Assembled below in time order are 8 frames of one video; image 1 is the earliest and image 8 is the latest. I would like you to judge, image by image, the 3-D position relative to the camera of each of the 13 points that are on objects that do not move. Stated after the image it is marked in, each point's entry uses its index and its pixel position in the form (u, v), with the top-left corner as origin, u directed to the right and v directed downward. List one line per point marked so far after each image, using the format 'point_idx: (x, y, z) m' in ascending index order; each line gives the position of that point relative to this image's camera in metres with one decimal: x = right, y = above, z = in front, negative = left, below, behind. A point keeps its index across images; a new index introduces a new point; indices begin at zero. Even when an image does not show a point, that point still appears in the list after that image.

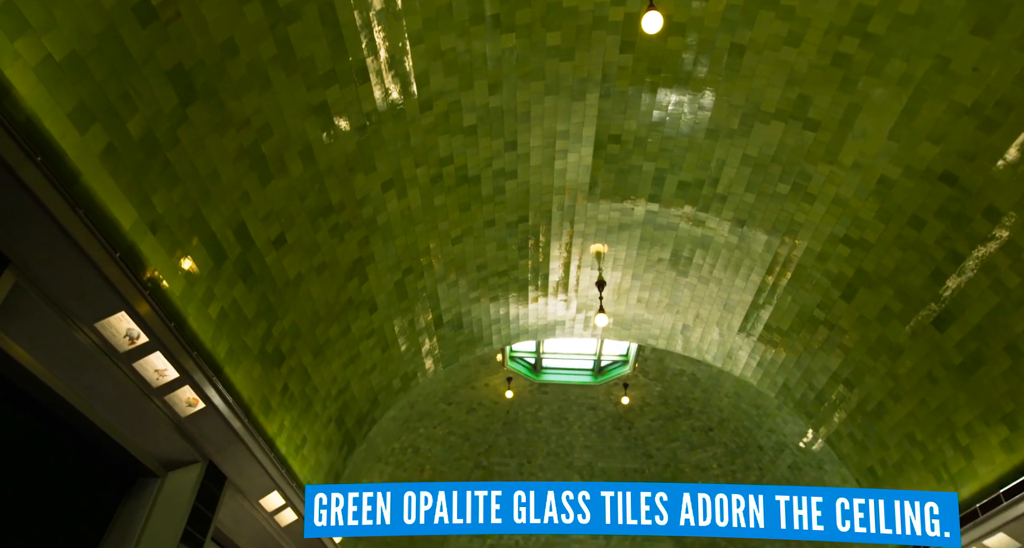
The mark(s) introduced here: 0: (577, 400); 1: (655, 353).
0: (+1.5, -2.9, +13.5) m
1: (+2.9, -1.6, +11.9) m
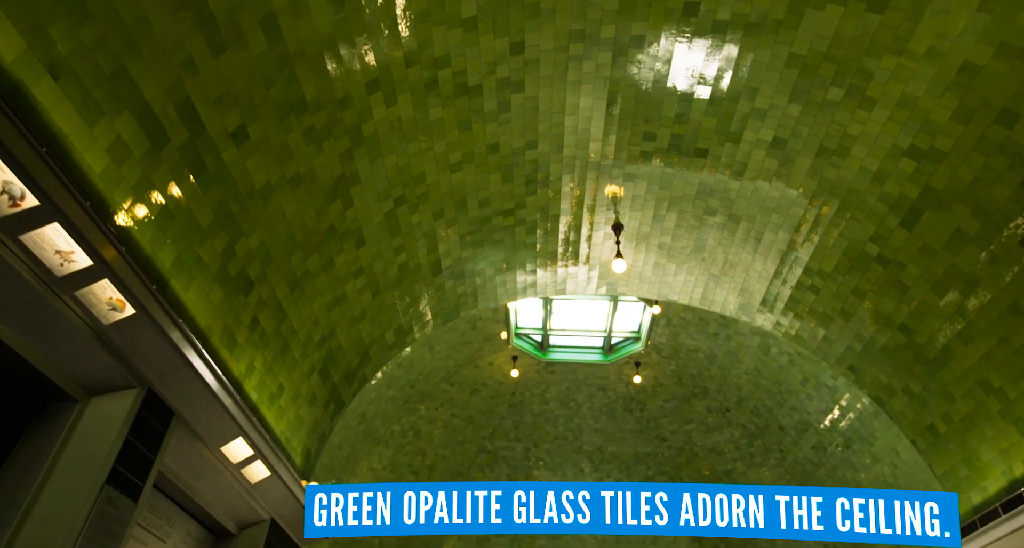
0: (+1.6, -2.3, +12.8) m
1: (+3.0, -1.0, +11.2) m
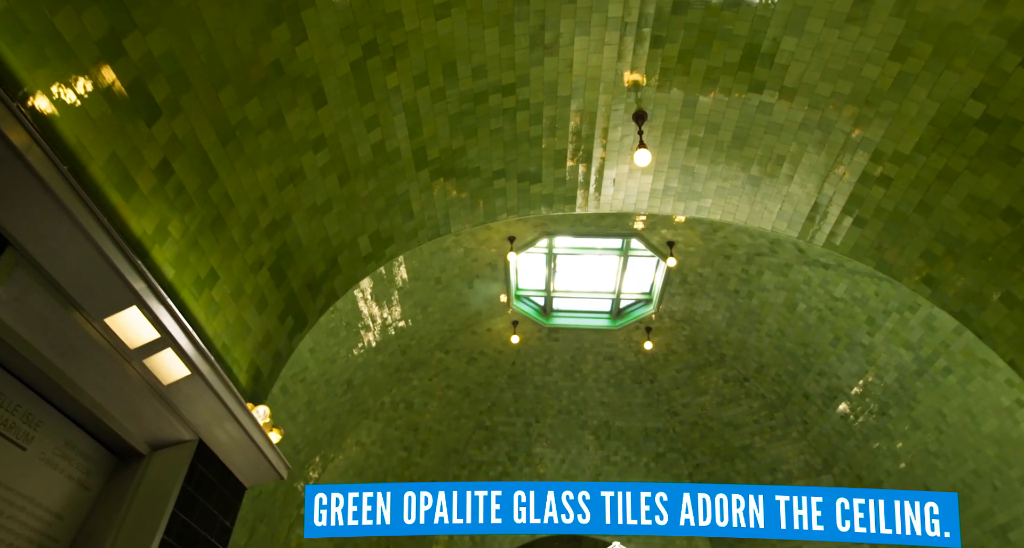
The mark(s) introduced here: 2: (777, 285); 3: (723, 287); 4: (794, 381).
0: (+1.6, -1.5, +11.9) m
1: (+3.0, -0.2, +10.2) m
2: (+4.1, -0.2, +9.1) m
3: (+3.5, -0.2, +9.8) m
4: (+4.9, -1.8, +10.2) m
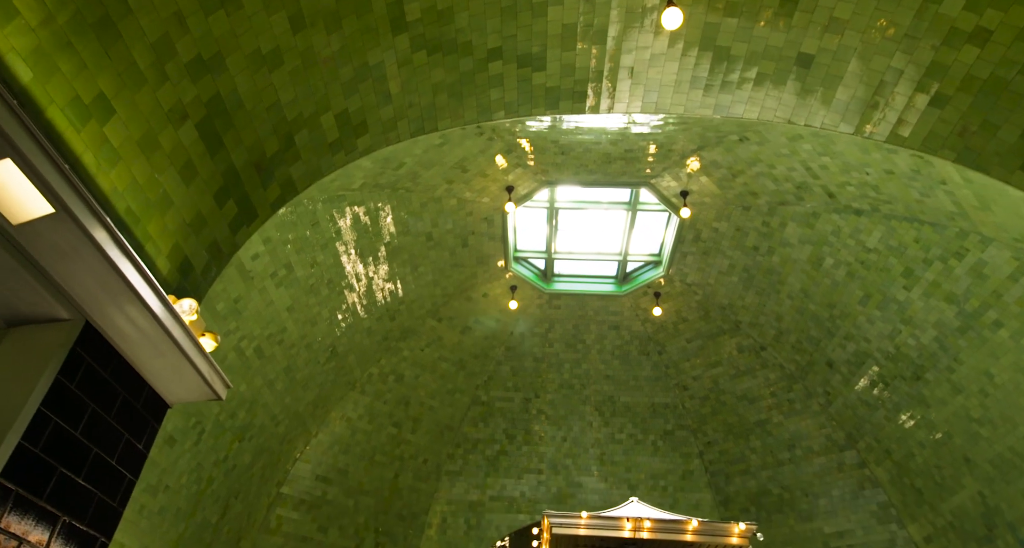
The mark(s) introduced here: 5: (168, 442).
0: (+1.6, -0.8, +11.1) m
1: (+3.0, +0.5, +9.4) m
2: (+4.1, +0.5, +8.3) m
3: (+3.5, +0.5, +9.0) m
4: (+4.8, -1.2, +9.4) m
5: (-4.3, -2.1, +7.3) m
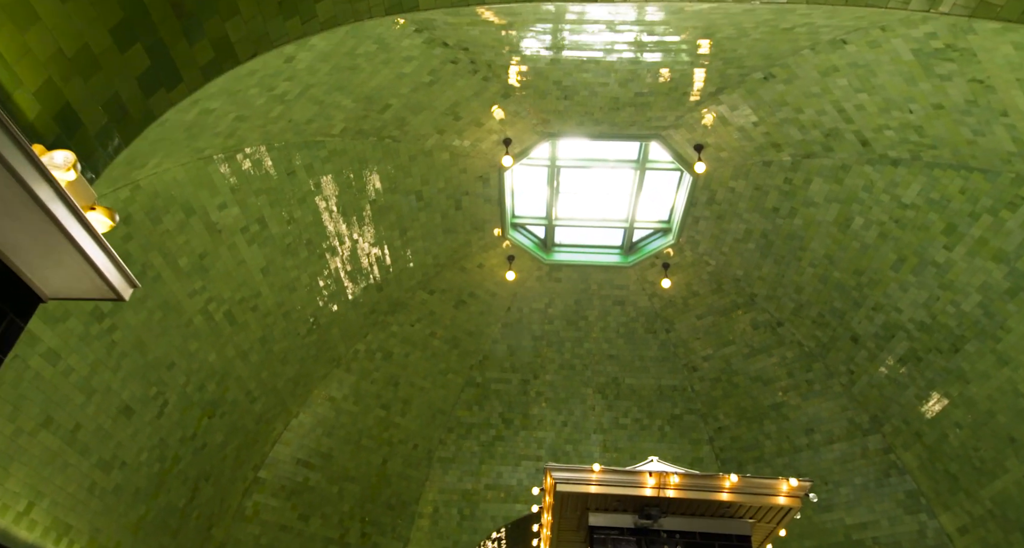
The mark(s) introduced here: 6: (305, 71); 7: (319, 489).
0: (+1.5, -0.3, +10.3) m
1: (+3.0, +1.0, +8.7) m
2: (+4.0, +1.0, +7.5) m
3: (+3.4, +1.0, +8.2) m
4: (+4.8, -0.7, +8.6) m
5: (-4.3, -1.5, +6.5) m
6: (-1.9, +1.9, +5.5) m
7: (-3.3, -3.7, +10.0) m
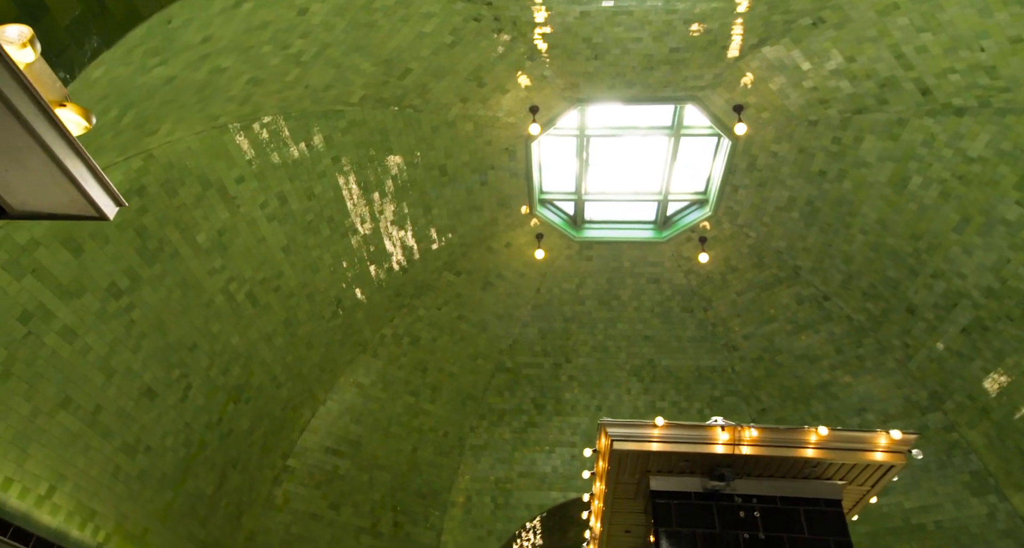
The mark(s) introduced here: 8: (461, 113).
0: (+2.0, +0.1, +9.8) m
1: (+3.3, +1.4, +8.1) m
2: (+4.4, +1.4, +7.0) m
3: (+3.8, +1.4, +7.7) m
4: (+5.2, -0.2, +8.0) m
5: (-3.9, -1.3, +6.3) m
6: (-1.7, +2.2, +5.2) m
7: (-2.7, -3.4, +9.8) m
8: (-0.6, +2.0, +7.4) m
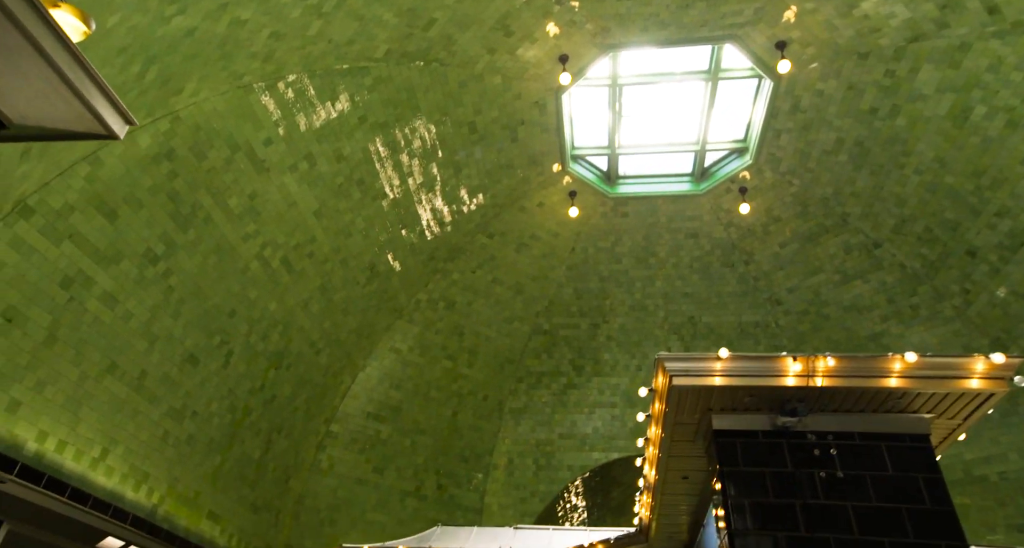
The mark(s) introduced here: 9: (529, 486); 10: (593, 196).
0: (+2.6, +0.8, +9.5) m
1: (+3.8, +2.0, +7.7) m
2: (+4.7, +2.1, +6.5) m
3: (+4.2, +2.1, +7.3) m
4: (+5.7, +0.5, +7.6) m
5: (-3.5, -1.0, +6.4) m
6: (-1.4, +2.5, +5.0) m
7: (-2.1, -2.9, +9.9) m
8: (-0.3, +2.5, +7.1) m
9: (+0.3, -3.7, +10.3) m
10: (+1.3, +1.2, +9.3) m
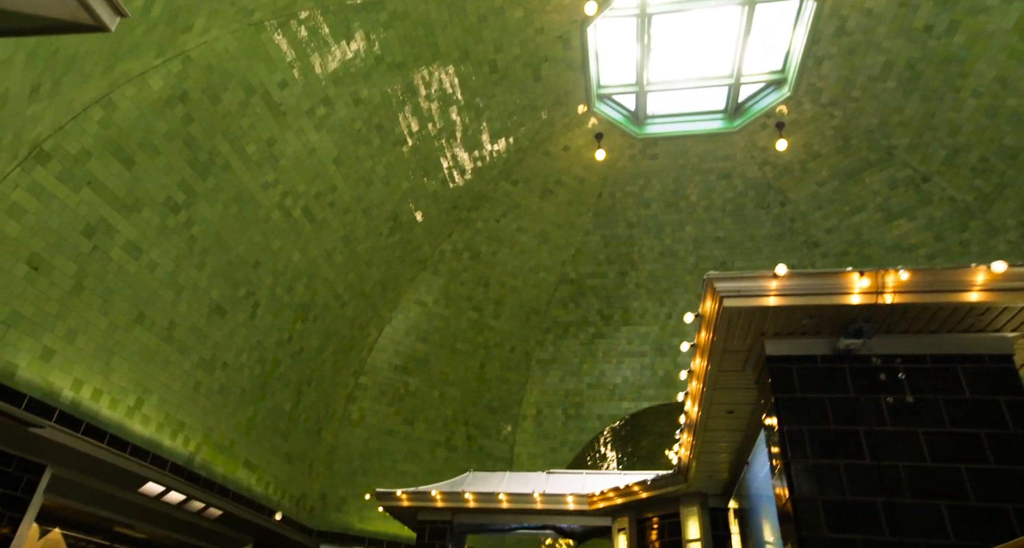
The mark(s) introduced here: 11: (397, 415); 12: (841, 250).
0: (+2.9, +1.7, +9.1) m
1: (+4.0, +2.8, +7.2) m
2: (+5.0, +2.8, +5.9) m
3: (+4.5, +2.8, +6.7) m
4: (+6.0, +1.3, +7.1) m
5: (-3.2, -0.4, +6.4) m
6: (-1.3, +3.0, +4.6) m
7: (-1.6, -2.0, +10.0) m
8: (0.0, +3.2, +6.7) m
9: (+0.8, -2.8, +10.4) m
10: (+1.6, +2.1, +8.9) m
11: (-1.9, -2.3, +9.8) m
12: (+5.1, +0.4, +9.1) m
